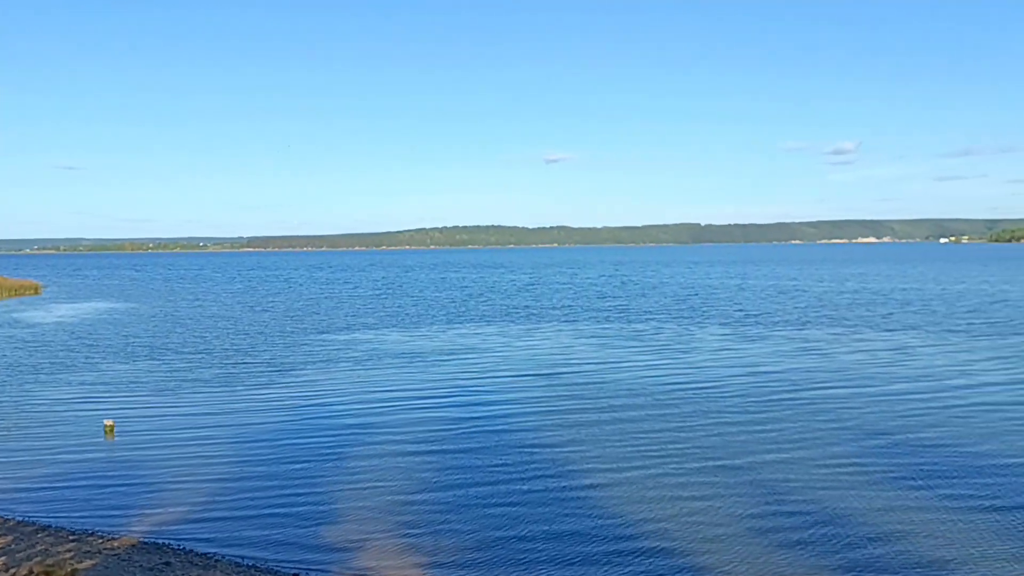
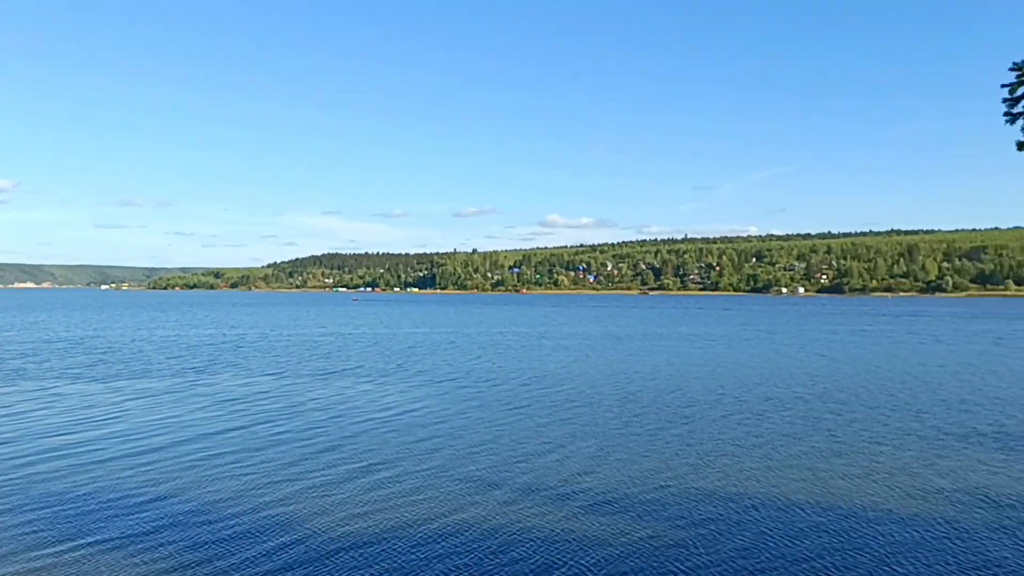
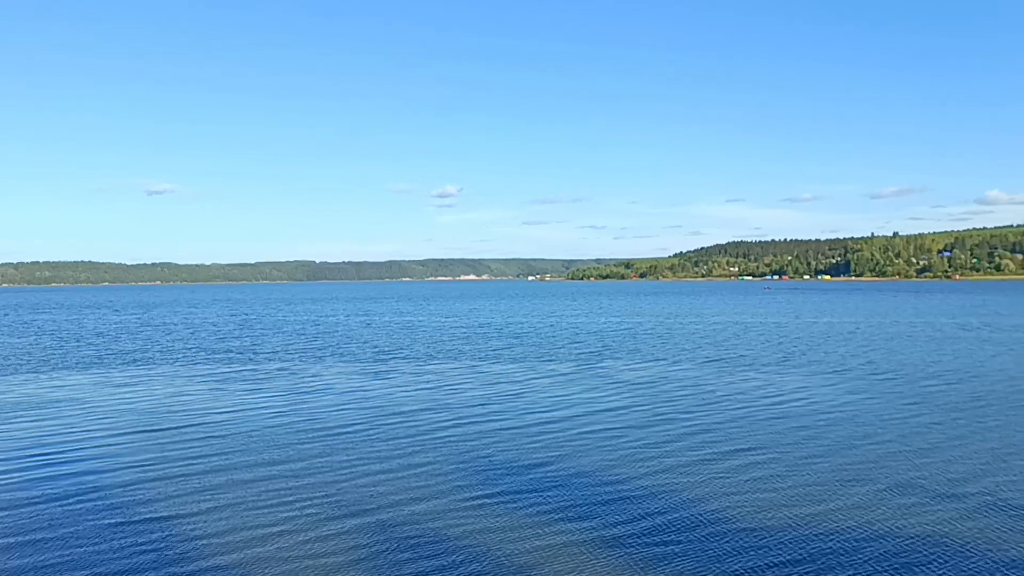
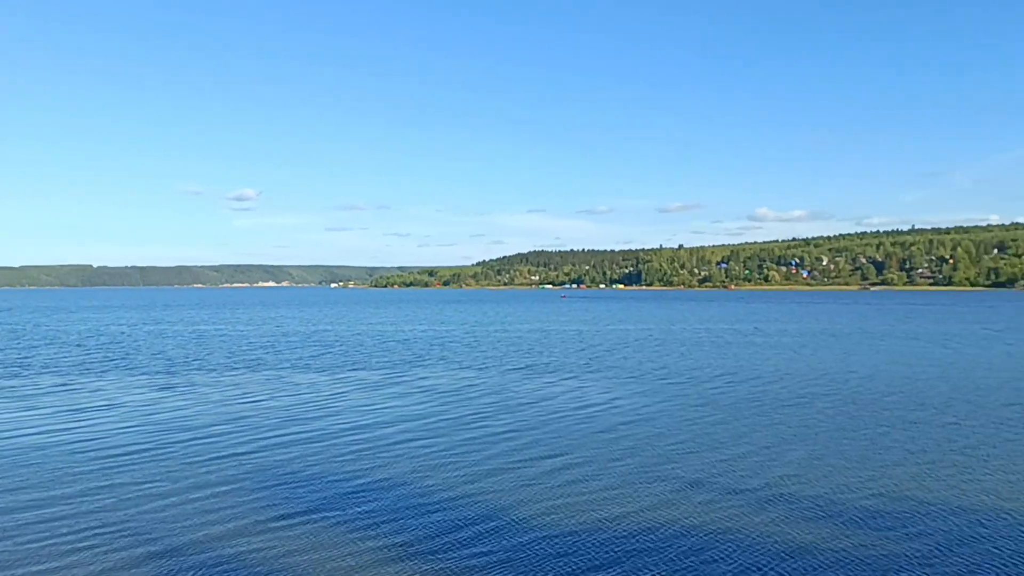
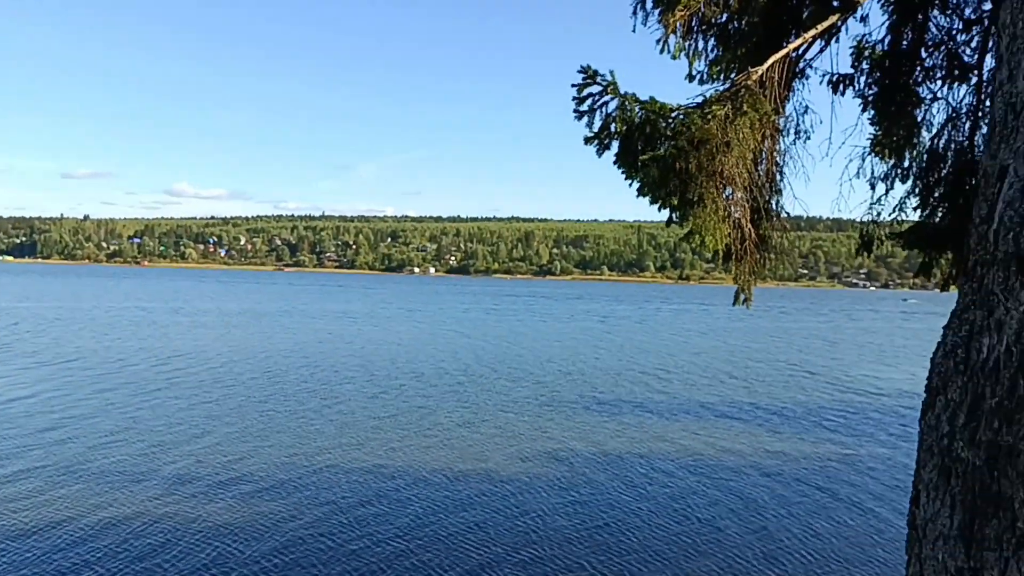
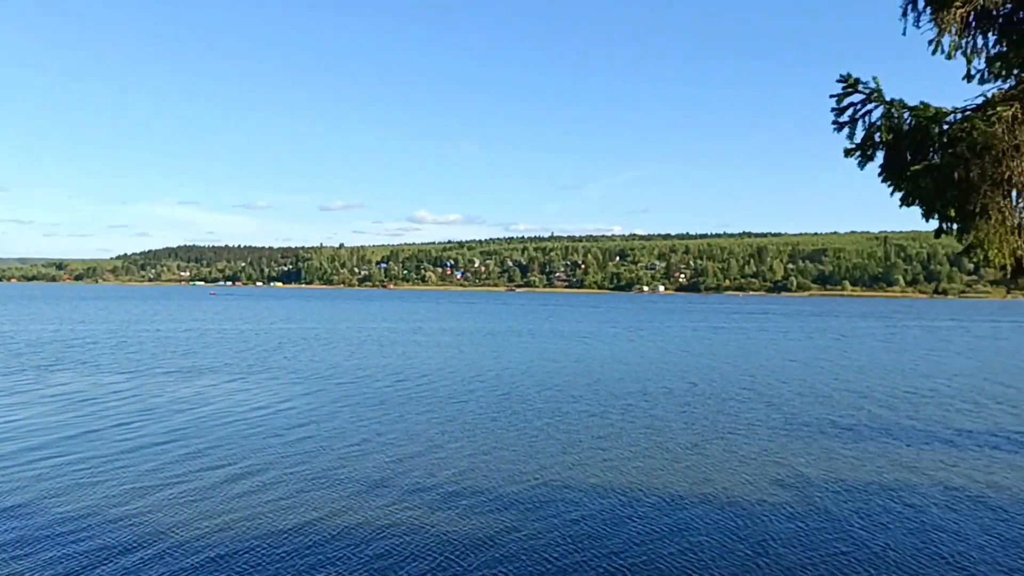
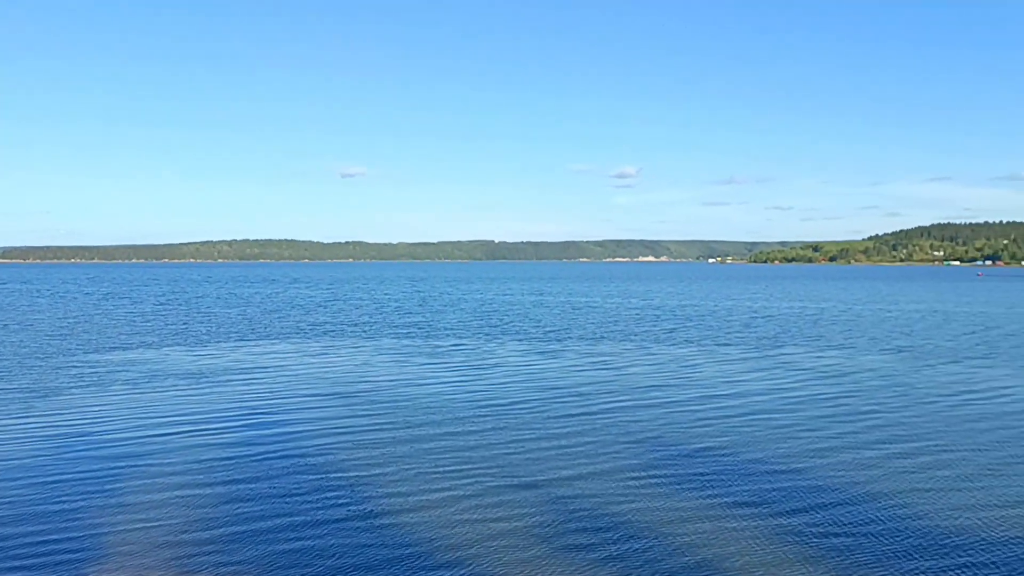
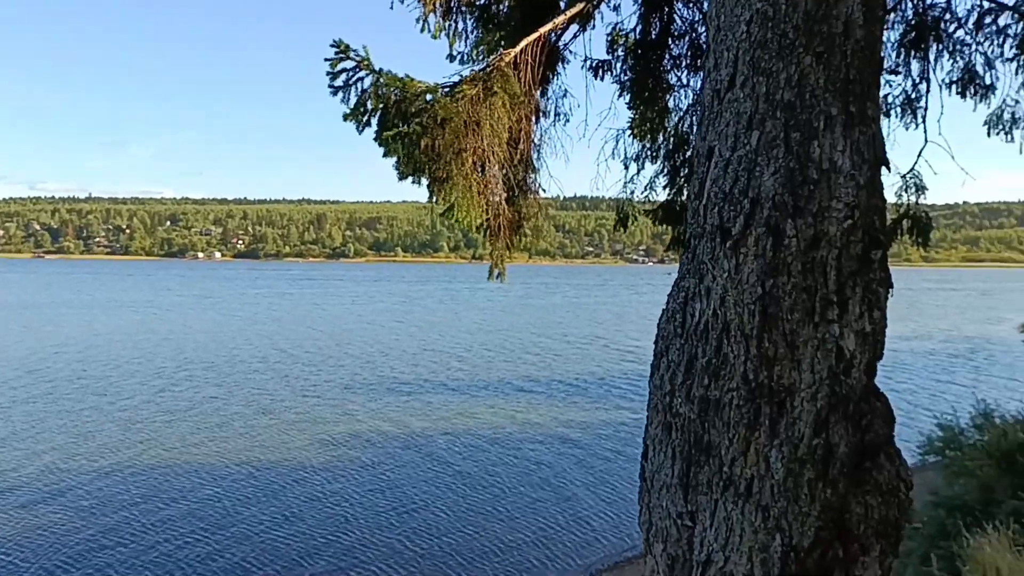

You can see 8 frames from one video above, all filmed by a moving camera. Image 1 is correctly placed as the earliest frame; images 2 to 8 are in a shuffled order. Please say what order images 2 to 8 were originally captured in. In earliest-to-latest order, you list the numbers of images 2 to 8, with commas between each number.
7, 3, 4, 2, 6, 5, 8
